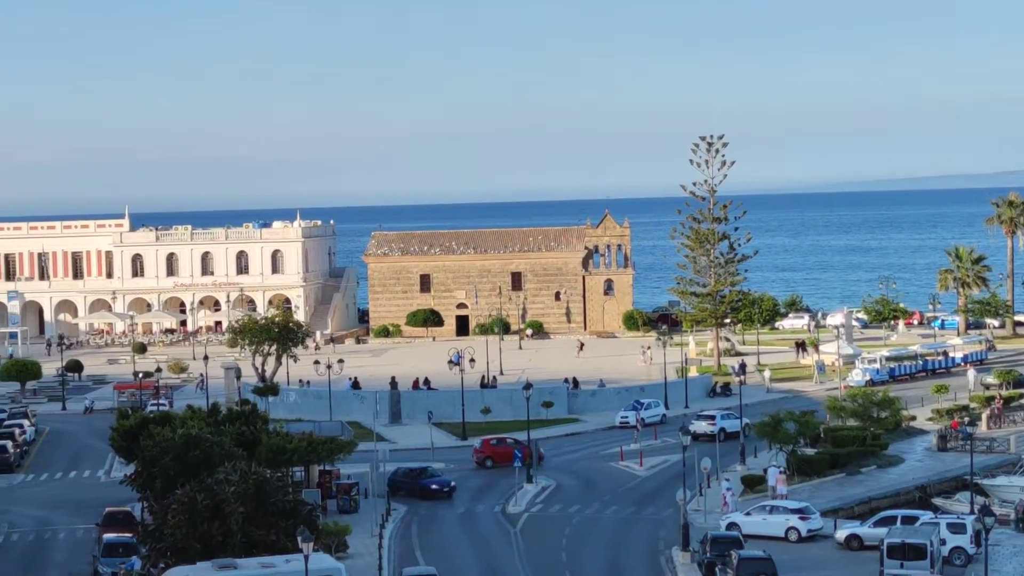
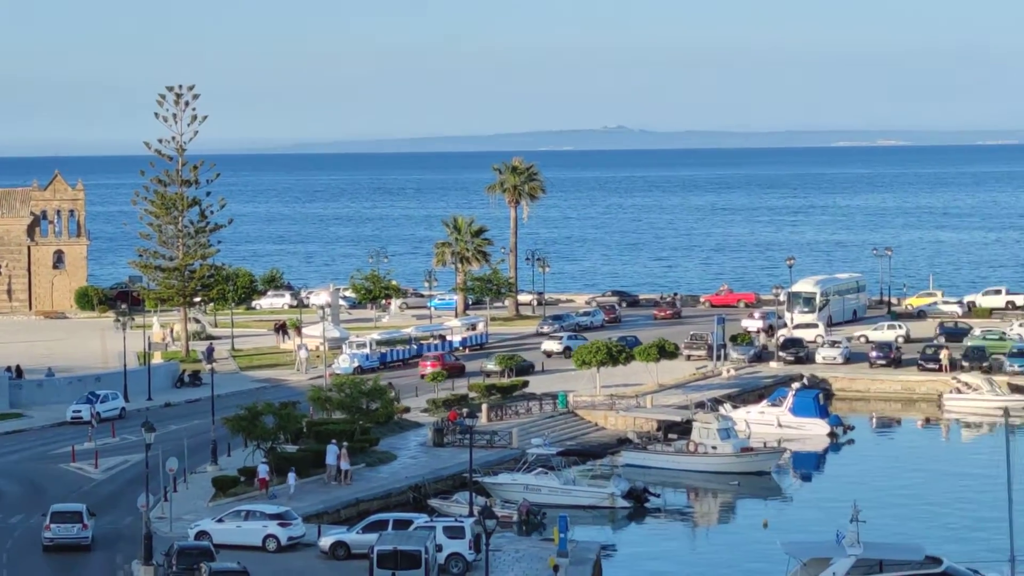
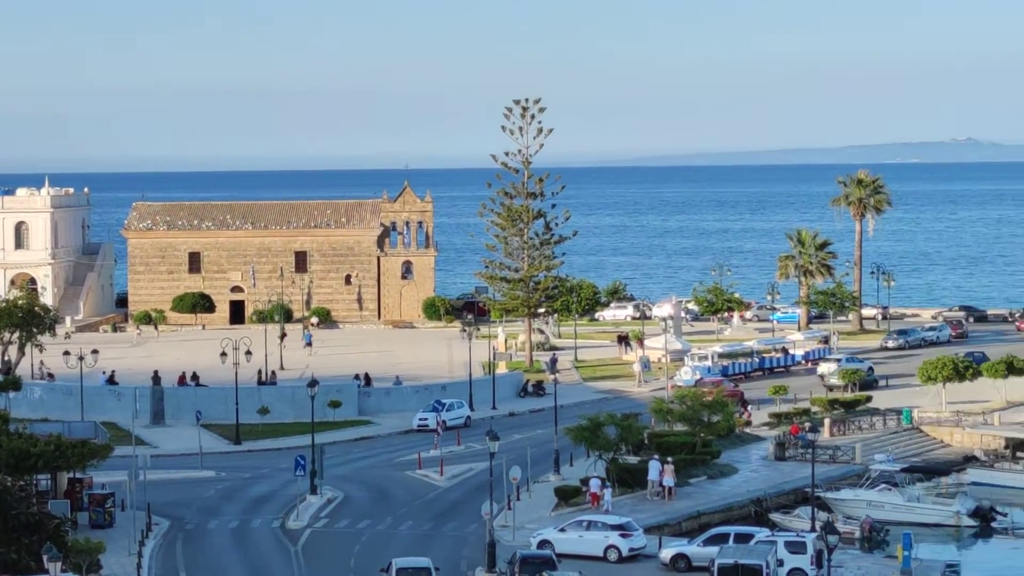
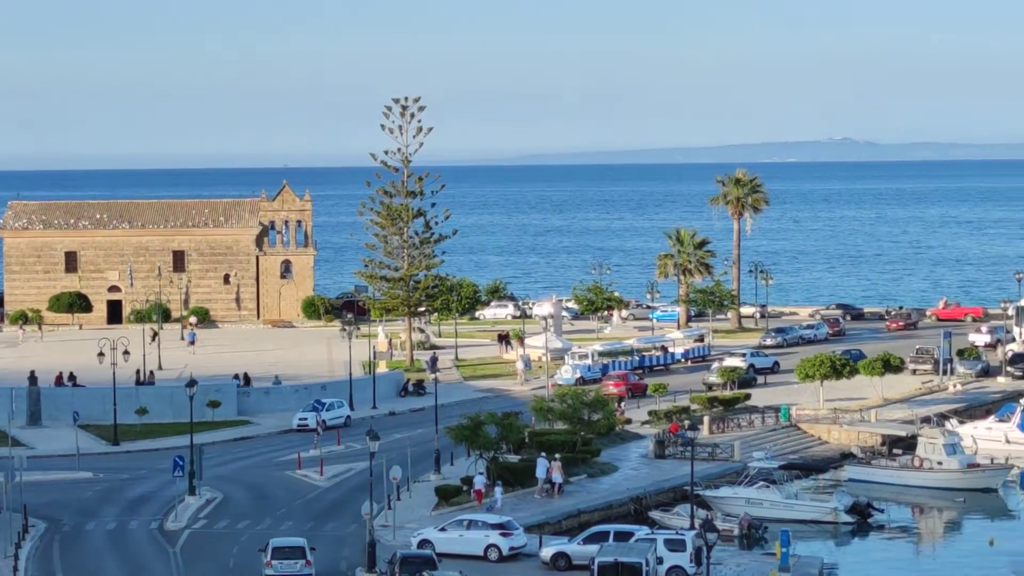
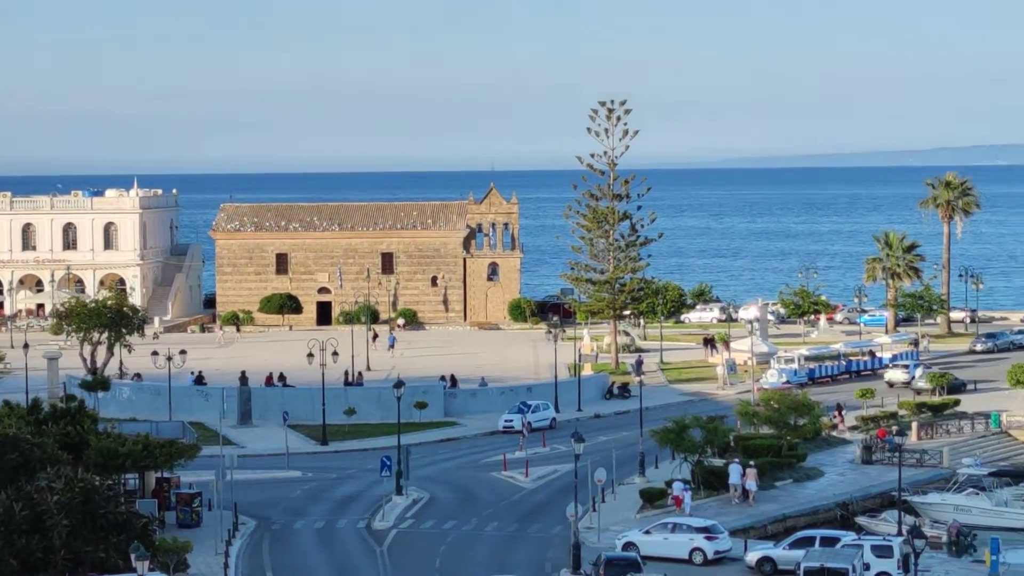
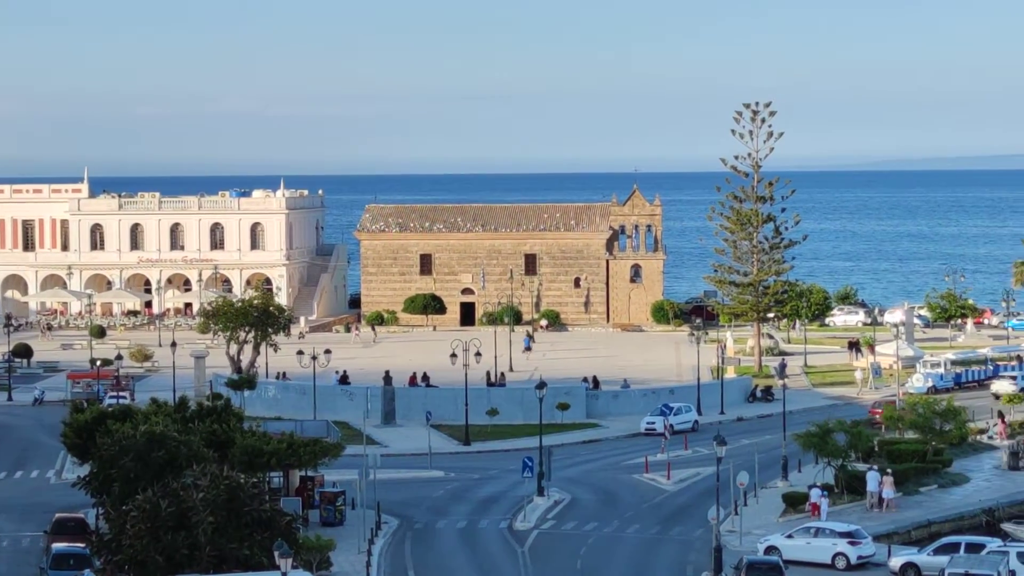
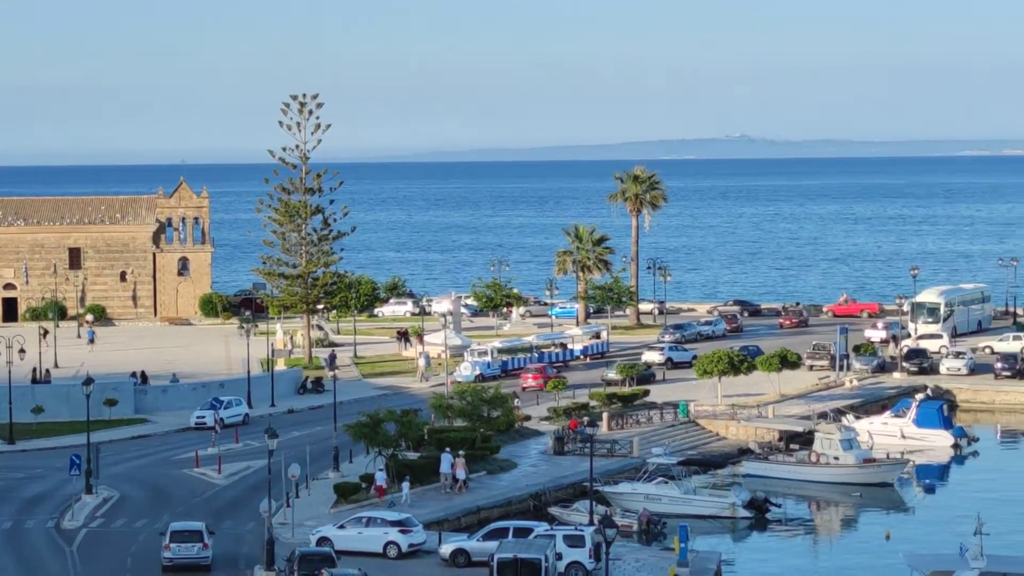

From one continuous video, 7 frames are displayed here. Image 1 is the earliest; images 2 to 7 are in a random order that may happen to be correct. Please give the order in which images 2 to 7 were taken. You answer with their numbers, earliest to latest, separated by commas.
6, 5, 3, 4, 7, 2
